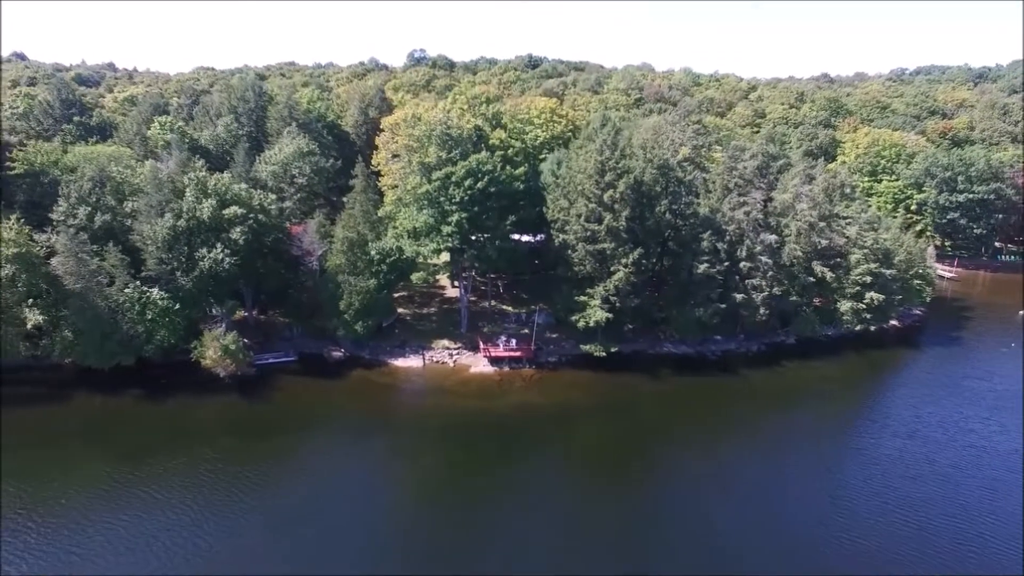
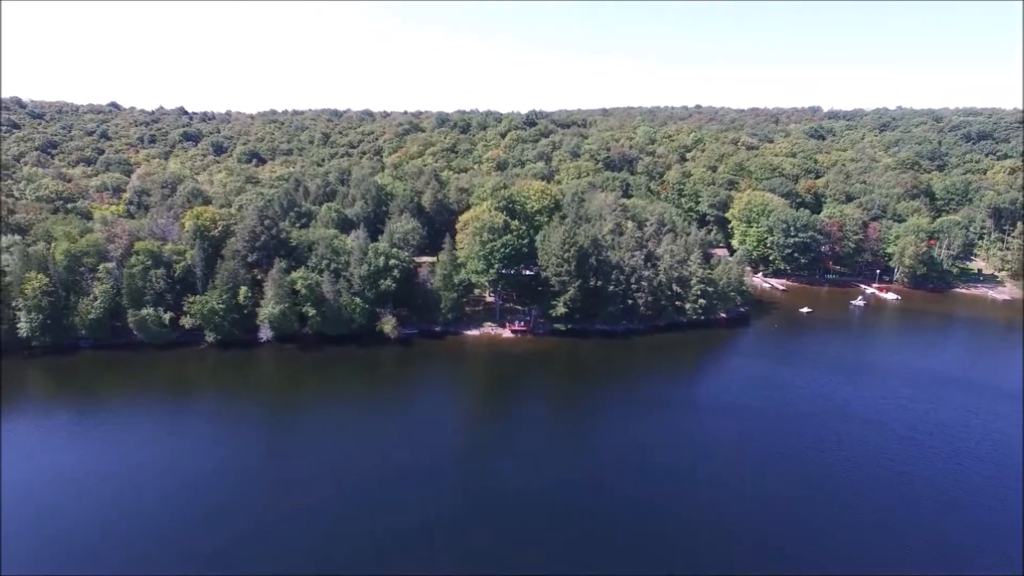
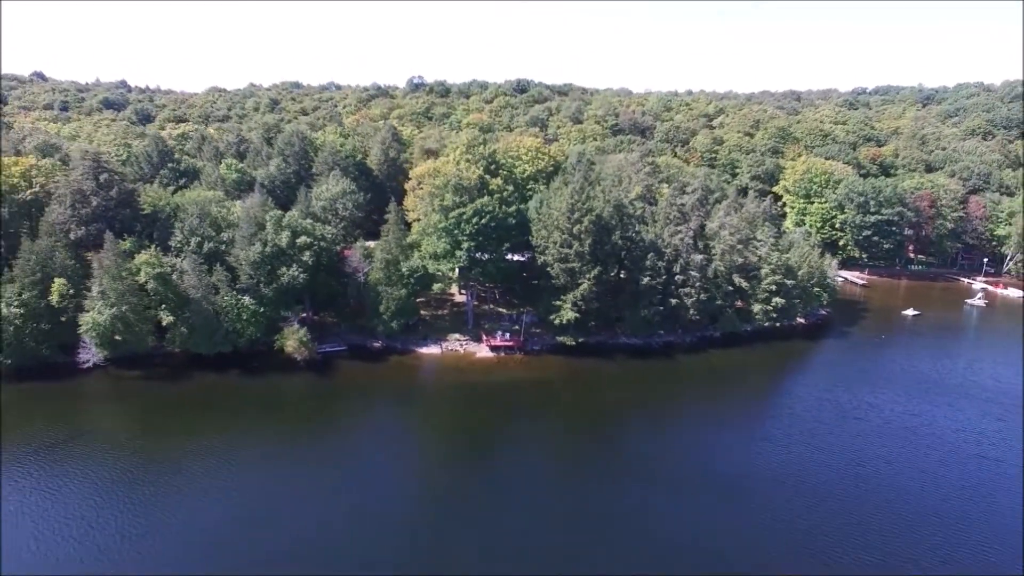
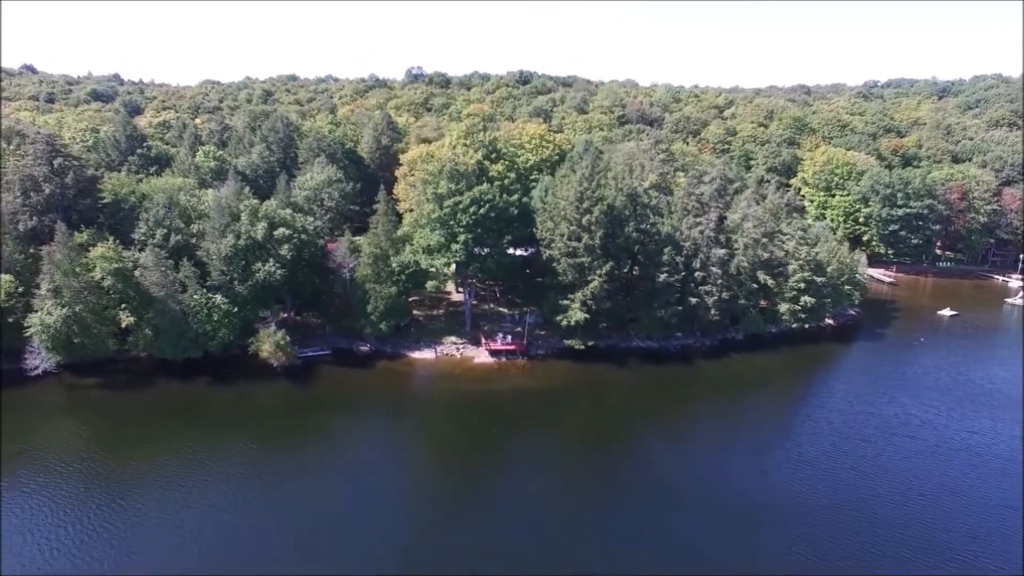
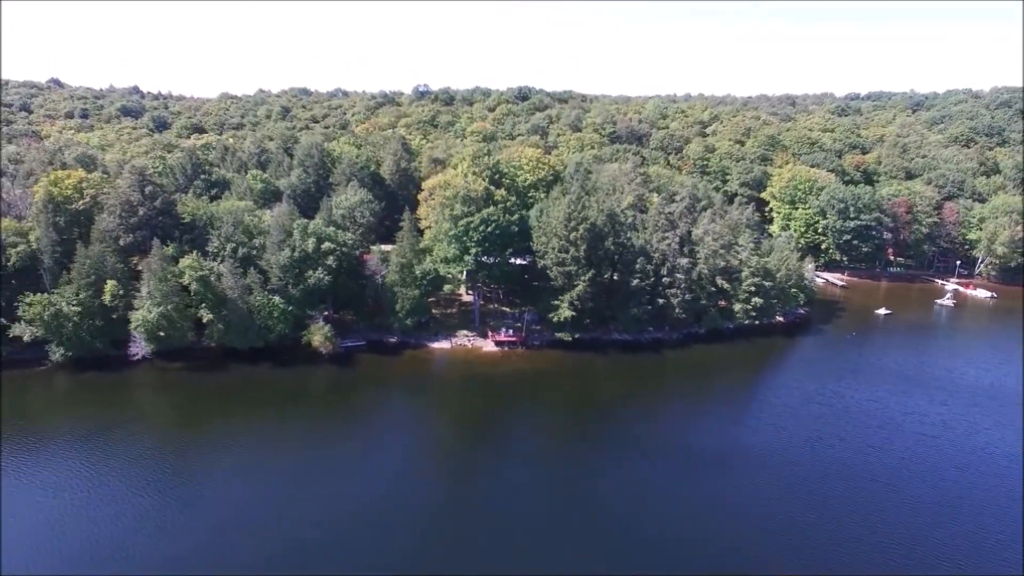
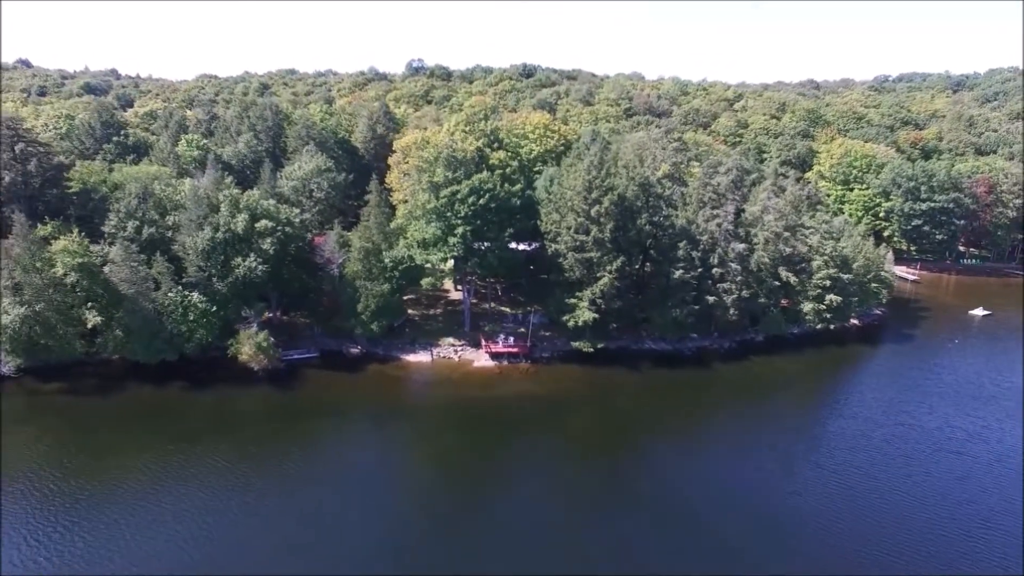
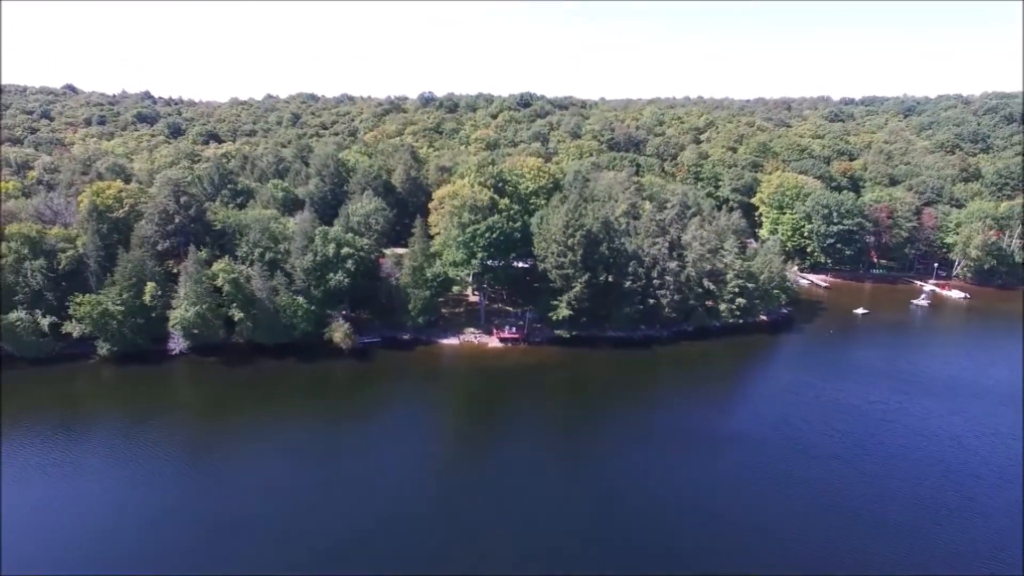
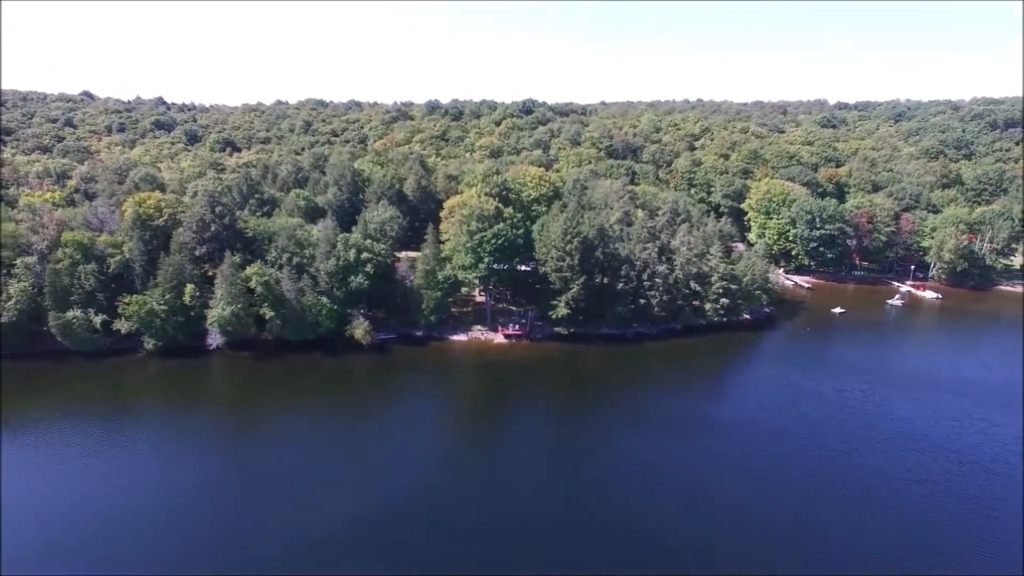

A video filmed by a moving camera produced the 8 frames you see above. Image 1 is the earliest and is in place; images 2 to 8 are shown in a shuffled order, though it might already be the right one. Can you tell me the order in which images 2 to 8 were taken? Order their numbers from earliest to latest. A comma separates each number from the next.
6, 4, 3, 5, 7, 8, 2
